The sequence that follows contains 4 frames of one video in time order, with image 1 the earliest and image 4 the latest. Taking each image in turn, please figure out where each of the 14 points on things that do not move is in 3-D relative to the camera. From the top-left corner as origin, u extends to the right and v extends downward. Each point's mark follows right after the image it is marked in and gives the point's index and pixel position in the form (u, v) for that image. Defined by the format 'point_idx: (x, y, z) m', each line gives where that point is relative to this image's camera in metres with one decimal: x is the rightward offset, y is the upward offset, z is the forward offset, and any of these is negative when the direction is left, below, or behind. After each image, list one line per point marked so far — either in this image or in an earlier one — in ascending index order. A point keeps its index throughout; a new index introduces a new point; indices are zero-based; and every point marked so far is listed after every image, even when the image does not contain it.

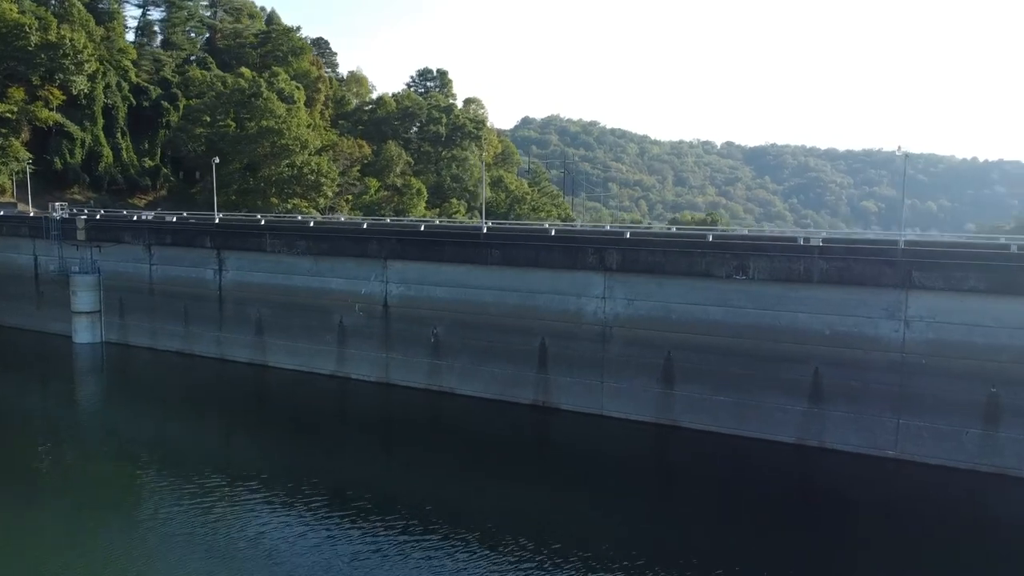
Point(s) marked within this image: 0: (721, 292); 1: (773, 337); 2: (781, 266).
0: (+5.2, -0.1, +19.8) m
1: (+6.2, -1.2, +19.4) m
2: (+6.4, +0.5, +19.1) m
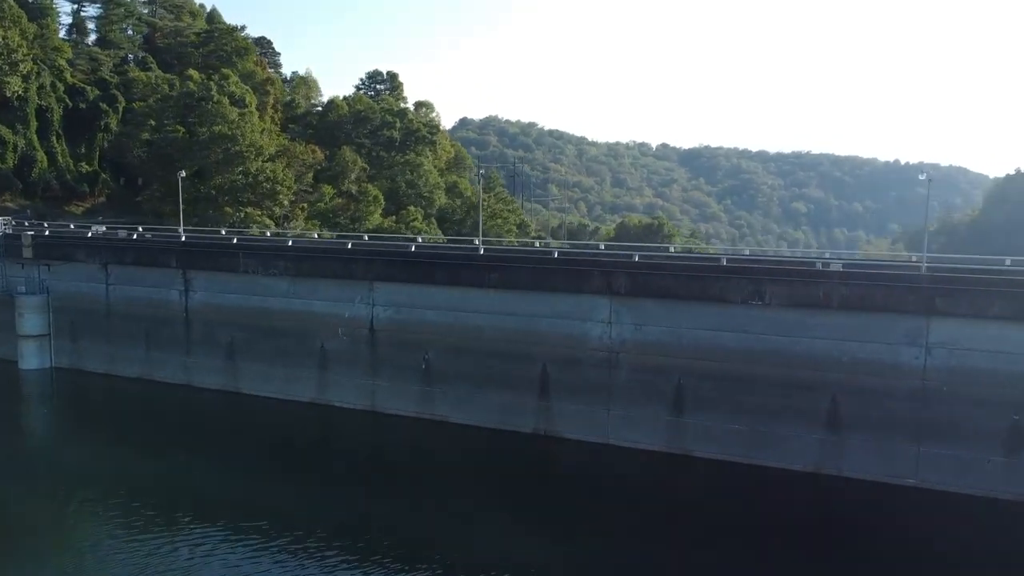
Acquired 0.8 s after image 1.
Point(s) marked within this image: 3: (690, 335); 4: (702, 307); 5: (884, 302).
0: (+5.3, -0.7, +19.2) m
1: (+6.4, -1.8, +18.9) m
2: (+6.6, -0.1, +18.6) m
3: (+4.3, -1.1, +19.7) m
4: (+4.6, -0.5, +19.5) m
5: (+8.2, -0.3, +17.8) m
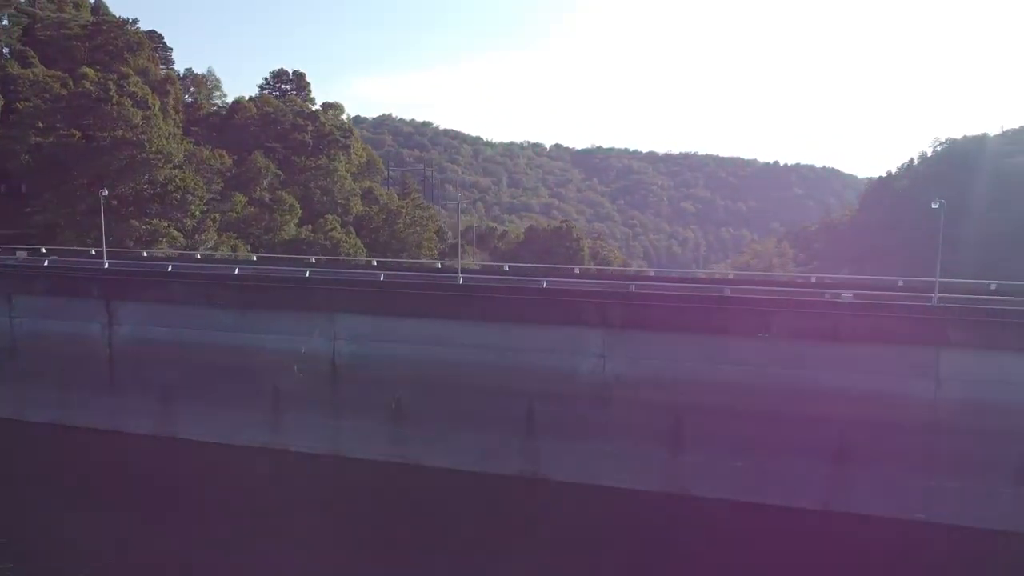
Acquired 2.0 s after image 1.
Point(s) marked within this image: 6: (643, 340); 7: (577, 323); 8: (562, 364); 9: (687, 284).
0: (+5.1, -1.4, +18.3) m
1: (+6.3, -2.4, +18.2) m
2: (+6.5, -0.8, +17.8) m
3: (+4.1, -1.9, +18.7) m
4: (+4.4, -1.2, +18.5) m
5: (+8.2, -1.0, +17.3) m
6: (+3.1, -1.2, +19.0) m
7: (+1.6, -0.8, +19.3) m
8: (+1.2, -1.8, +19.5) m
9: (+4.3, +0.1, +19.9) m
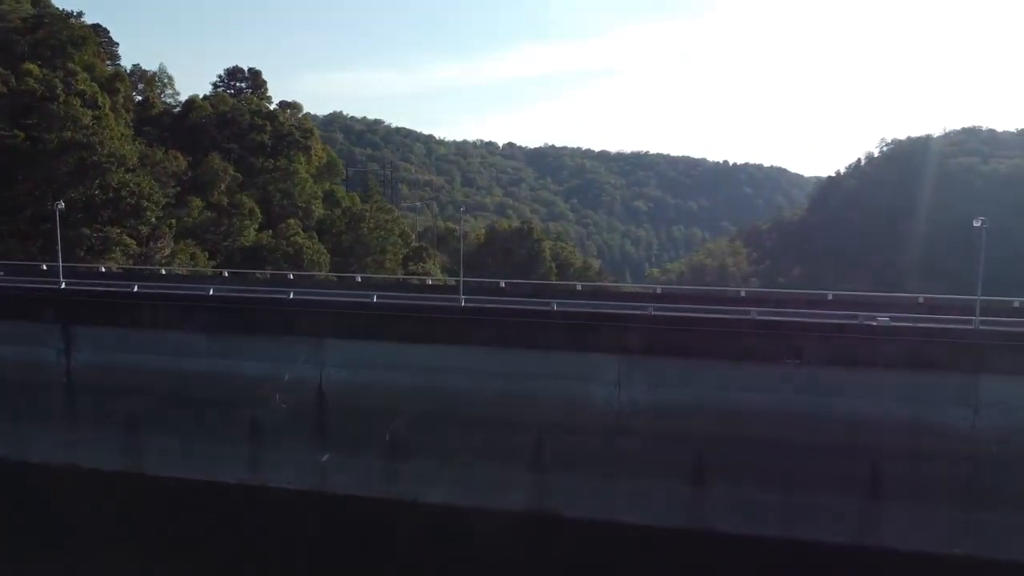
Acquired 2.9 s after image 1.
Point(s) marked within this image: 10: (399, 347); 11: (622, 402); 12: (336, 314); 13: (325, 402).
0: (+5.4, -1.9, +17.2) m
1: (+6.6, -2.9, +17.1) m
2: (+6.7, -1.2, +16.7) m
3: (+4.3, -2.3, +17.5) m
4: (+4.6, -1.7, +17.3) m
5: (+8.5, -1.4, +16.3) m
6: (+3.3, -1.7, +17.7) m
7: (+1.8, -1.3, +17.9) m
8: (+1.4, -2.3, +18.1) m
9: (+4.4, -0.3, +18.7) m
10: (-2.7, -1.4, +19.0) m
11: (+2.4, -2.5, +17.9) m
12: (-4.3, -0.6, +19.2) m
13: (-4.5, -2.7, +19.4) m
